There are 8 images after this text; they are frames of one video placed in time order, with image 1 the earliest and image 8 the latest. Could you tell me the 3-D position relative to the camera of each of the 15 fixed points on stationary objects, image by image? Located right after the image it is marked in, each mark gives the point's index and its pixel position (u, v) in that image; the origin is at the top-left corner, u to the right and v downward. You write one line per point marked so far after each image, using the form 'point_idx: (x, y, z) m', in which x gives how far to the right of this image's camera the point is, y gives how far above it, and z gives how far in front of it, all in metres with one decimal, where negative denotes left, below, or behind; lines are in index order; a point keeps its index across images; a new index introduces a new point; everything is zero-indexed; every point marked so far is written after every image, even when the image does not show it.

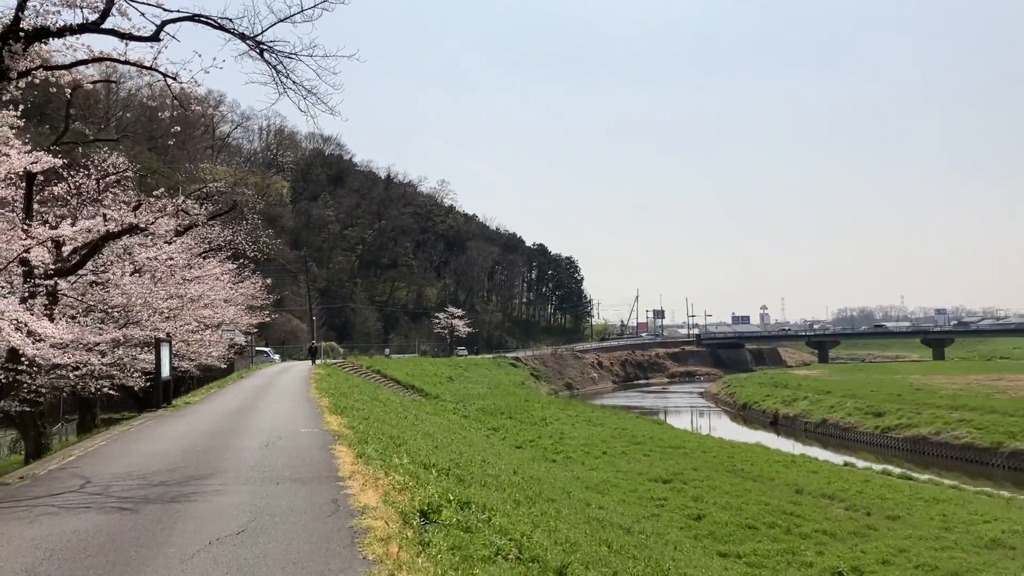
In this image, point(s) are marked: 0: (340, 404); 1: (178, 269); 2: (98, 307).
0: (-4.3, -3.0, +17.9) m
1: (-8.6, +0.5, +18.2) m
2: (-8.5, -0.4, +14.3) m
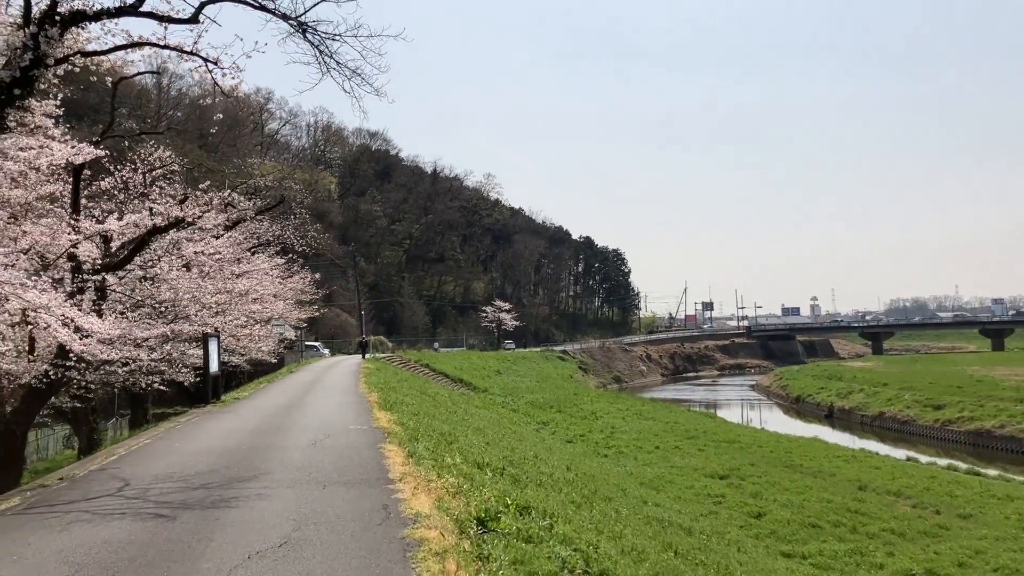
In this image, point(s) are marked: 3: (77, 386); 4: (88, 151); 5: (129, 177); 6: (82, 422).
0: (-3.0, -2.8, +17.6) m
1: (-7.3, +0.6, +18.1) m
2: (-7.4, -0.3, +14.3) m
3: (-8.9, -2.0, +14.0) m
4: (-6.7, +2.2, +10.9) m
5: (-8.7, +2.5, +15.8) m
6: (-10.1, -3.2, +16.4) m
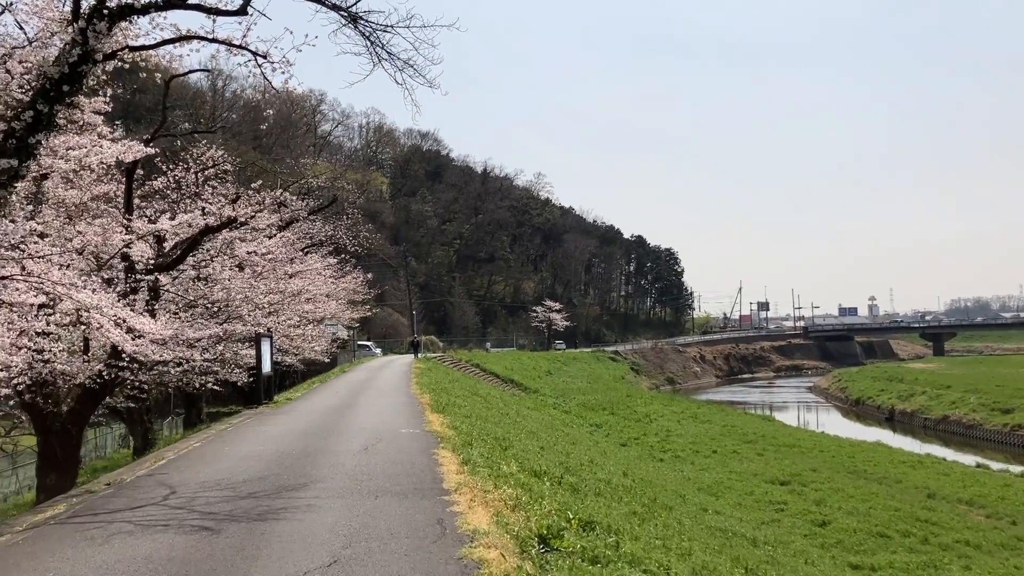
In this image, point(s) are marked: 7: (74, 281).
0: (-1.7, -2.8, +17.3) m
1: (-6.0, +0.6, +18.2) m
2: (-6.3, -0.3, +14.3) m
3: (-7.8, -2.0, +14.2) m
4: (-5.8, +2.2, +10.9) m
5: (-7.5, +2.5, +15.9) m
6: (-8.9, -3.2, +16.6) m
7: (-5.7, +0.1, +9.2) m
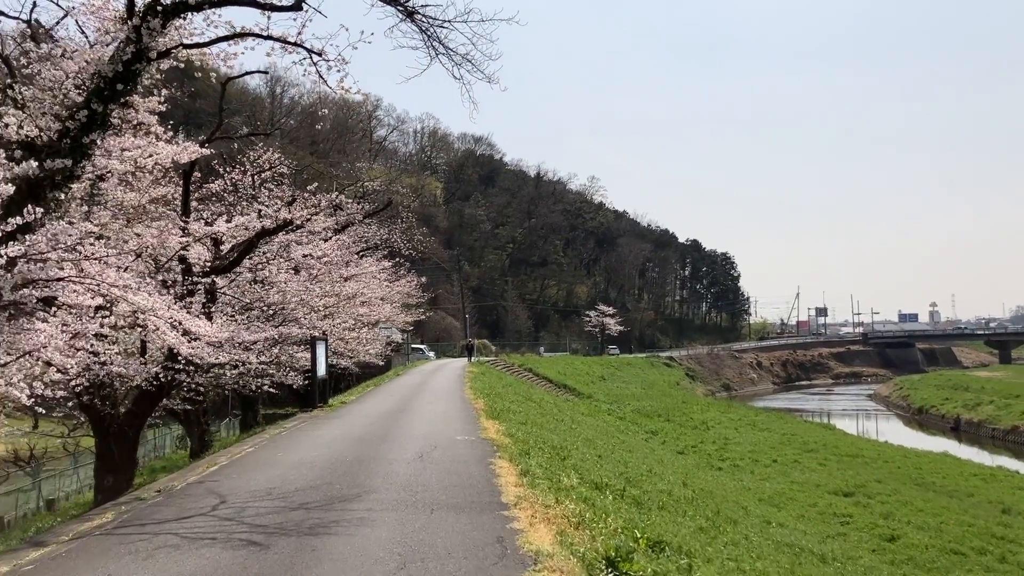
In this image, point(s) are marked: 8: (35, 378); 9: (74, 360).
0: (-0.4, -2.9, +17.0) m
1: (-4.6, +0.5, +18.2) m
2: (-5.2, -0.3, +14.4) m
3: (-6.6, -2.1, +14.3) m
4: (-4.9, +2.1, +10.9) m
5: (-6.2, +2.5, +16.1) m
6: (-7.6, -3.2, +16.8) m
7: (-5.0, +0.1, +9.2) m
8: (-6.1, -1.2, +8.9) m
9: (-5.8, -0.9, +9.3) m
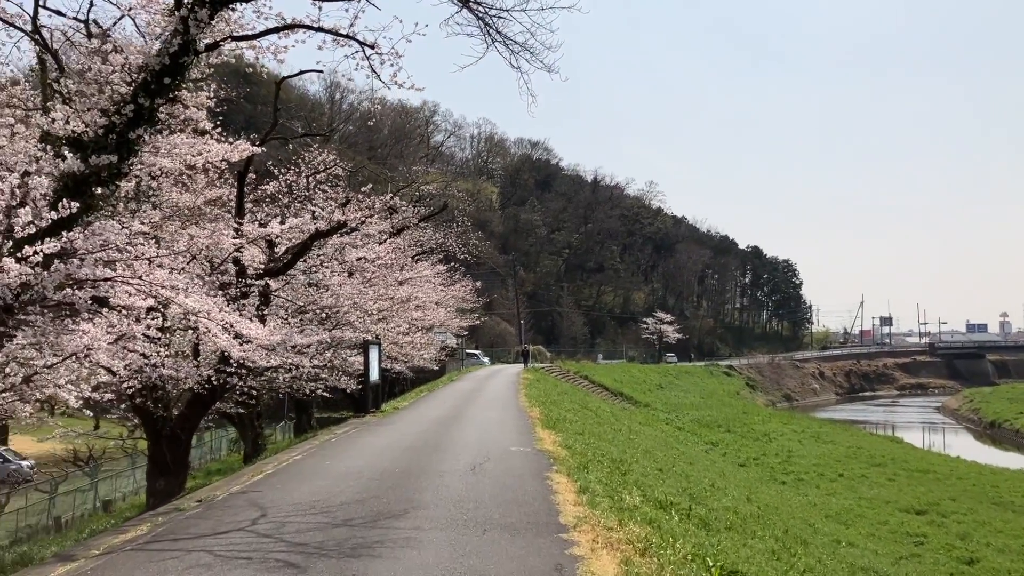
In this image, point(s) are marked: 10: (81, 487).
0: (+0.9, -3.0, +16.5) m
1: (-3.1, +0.4, +18.0) m
2: (-4.1, -0.4, +14.3) m
3: (-5.5, -2.1, +14.4) m
4: (-4.0, +2.1, +10.8) m
5: (-5.0, +2.4, +16.1) m
6: (-6.3, -3.3, +16.9) m
7: (-4.2, +0.1, +9.1) m
8: (-5.4, -1.2, +8.9) m
9: (-5.0, -1.0, +9.3) m
10: (-9.1, -4.2, +14.8) m
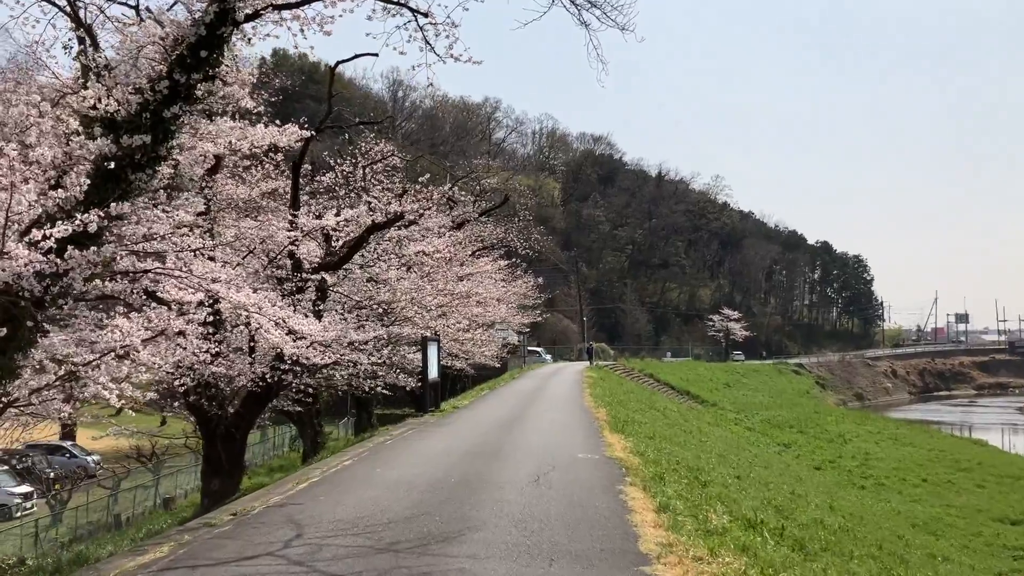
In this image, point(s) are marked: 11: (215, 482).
0: (+2.4, -2.9, +15.7) m
1: (-1.5, +0.6, +17.5) m
2: (-2.8, -0.3, +13.9) m
3: (-4.2, -2.0, +14.1) m
4: (-3.1, +2.2, +10.4) m
5: (-3.6, +2.5, +15.7) m
6: (-4.8, -3.2, +16.7) m
7: (-3.4, +0.1, +8.7) m
8: (-4.6, -1.1, +8.7) m
9: (-4.2, -0.9, +8.9) m
10: (-7.8, -4.1, +14.8) m
11: (-5.0, -3.3, +11.8) m
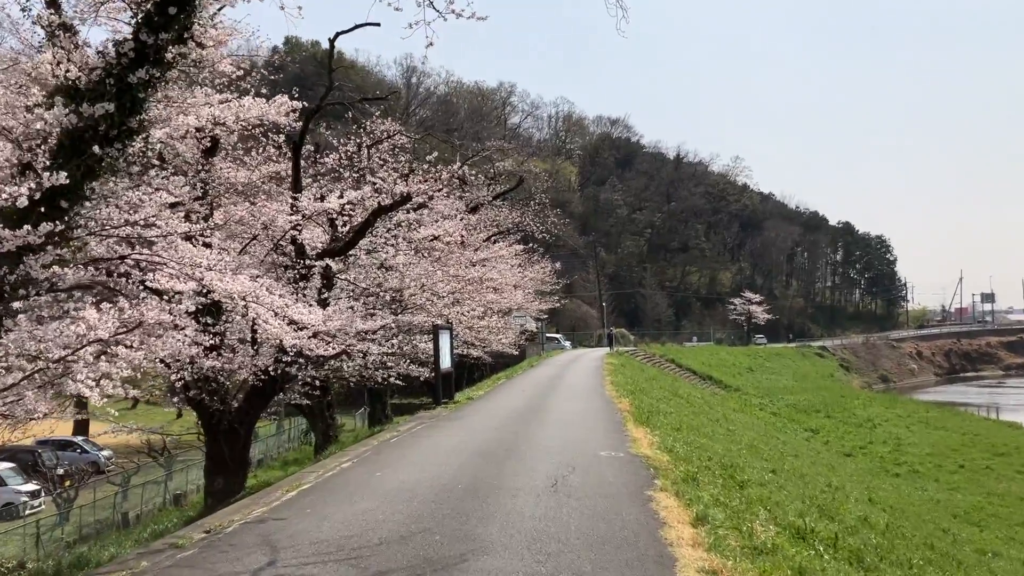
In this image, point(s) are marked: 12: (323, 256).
0: (+2.8, -2.5, +15.0) m
1: (-1.2, +0.9, +16.9) m
2: (-2.5, -0.1, +13.3) m
3: (-3.9, -1.8, +13.5) m
4: (-2.9, +2.4, +9.8) m
5: (-3.3, +2.8, +15.1) m
6: (-4.3, -2.9, +16.2) m
7: (-3.3, +0.3, +8.1) m
8: (-4.4, -1.0, +8.1) m
9: (-4.0, -0.8, +8.4) m
10: (-7.4, -3.9, +14.4) m
11: (-4.7, -3.1, +11.4) m
12: (-3.0, +0.5, +11.2) m
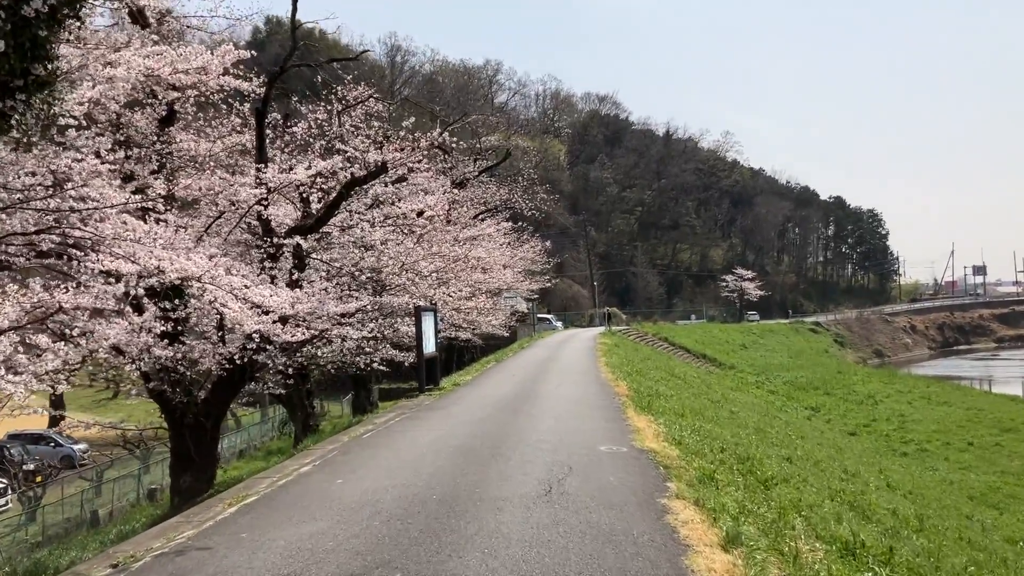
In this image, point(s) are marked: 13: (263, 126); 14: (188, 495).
0: (+2.6, -2.0, +14.3) m
1: (-1.4, +1.4, +16.0) m
2: (-2.7, +0.3, +12.4) m
3: (-4.1, -1.5, +12.7) m
4: (-3.1, +2.6, +8.9) m
5: (-3.5, +3.2, +14.1) m
6: (-4.5, -2.5, +15.4) m
7: (-3.4, +0.5, +7.3) m
8: (-4.6, -0.8, +7.3) m
9: (-4.2, -0.6, +7.5) m
10: (-7.5, -3.7, +13.6) m
11: (-4.8, -2.8, +10.6) m
12: (-3.2, +0.8, +10.3) m
13: (-3.6, +2.3, +10.3) m
14: (-4.7, -3.0, +10.4) m
